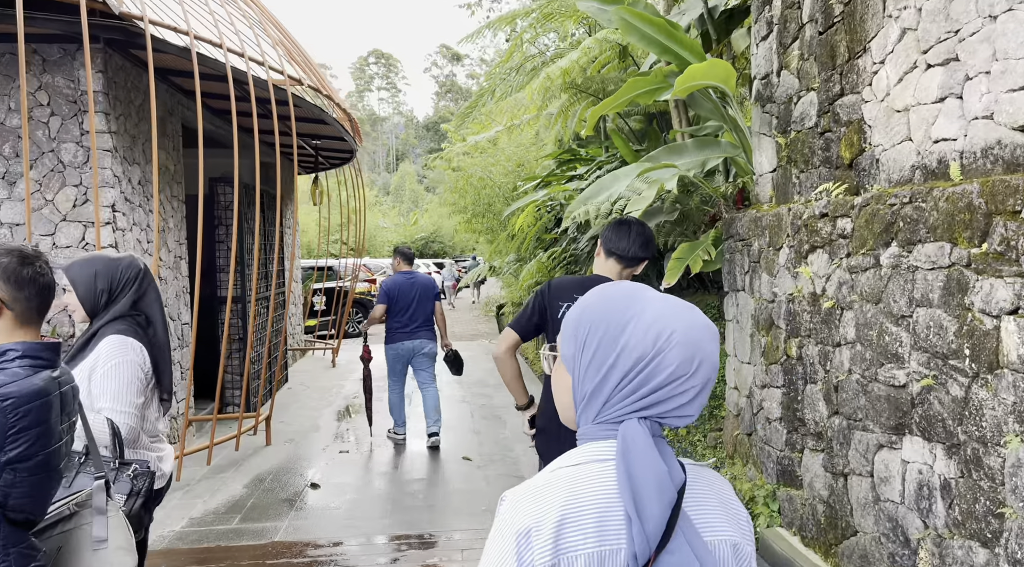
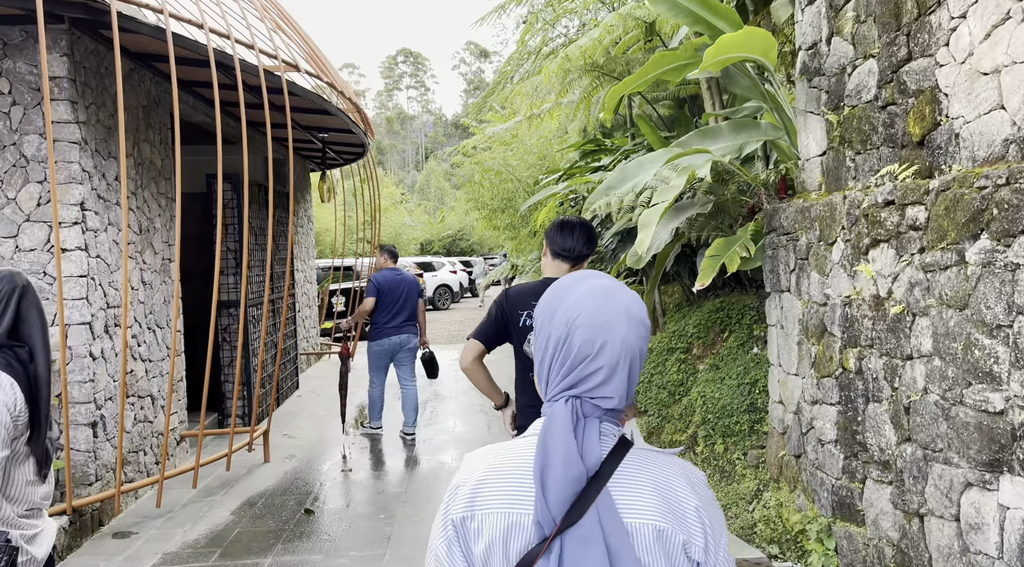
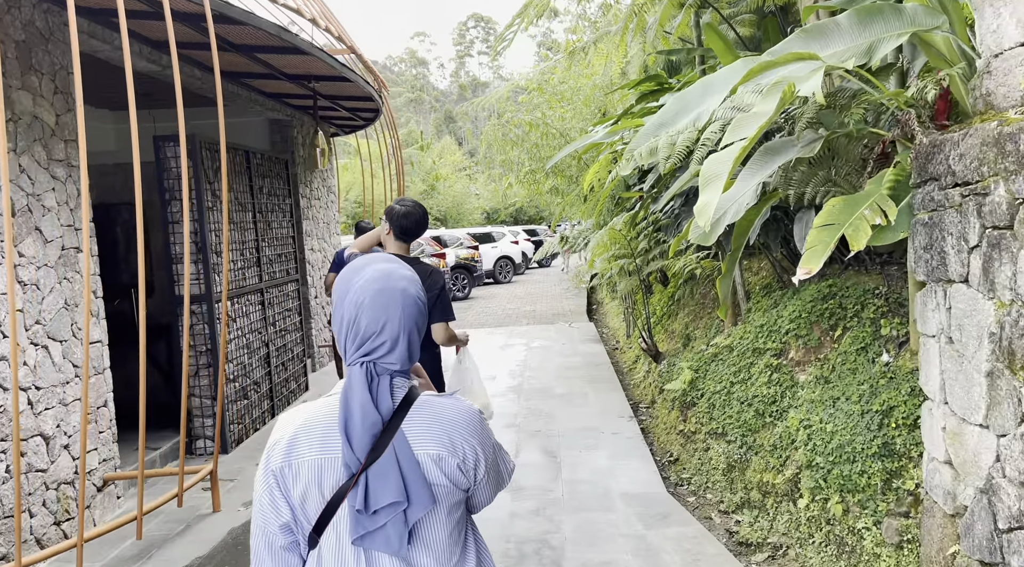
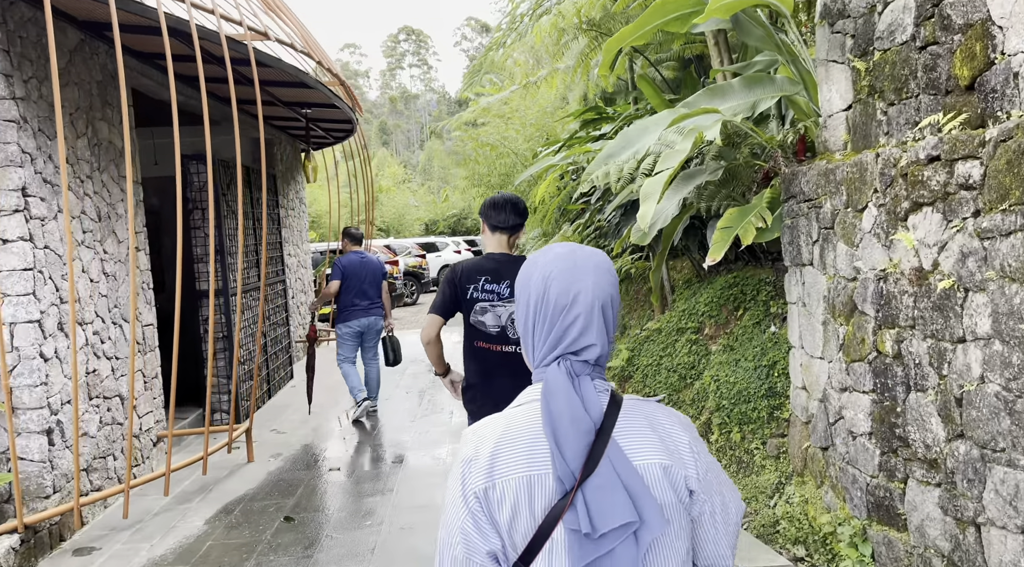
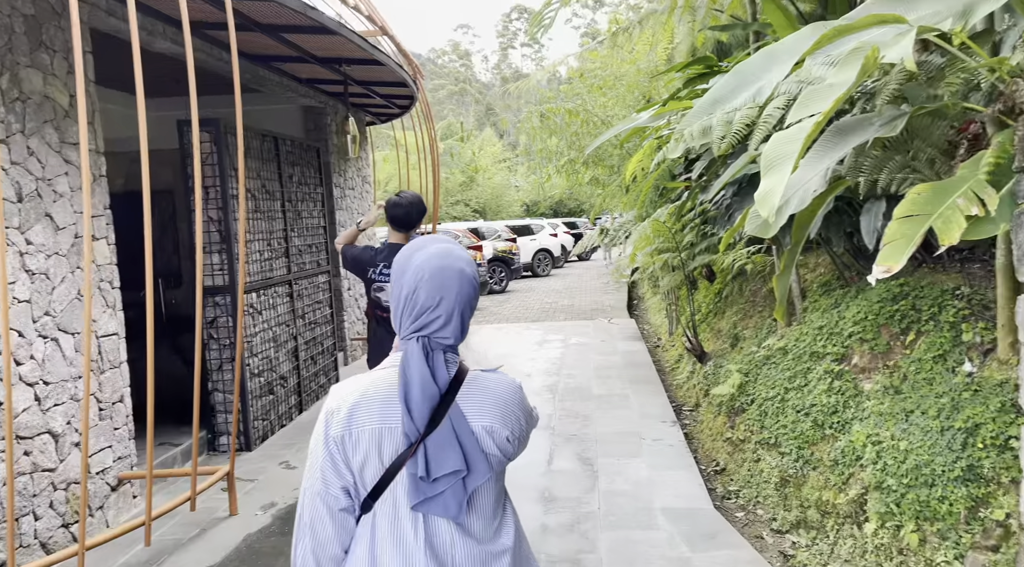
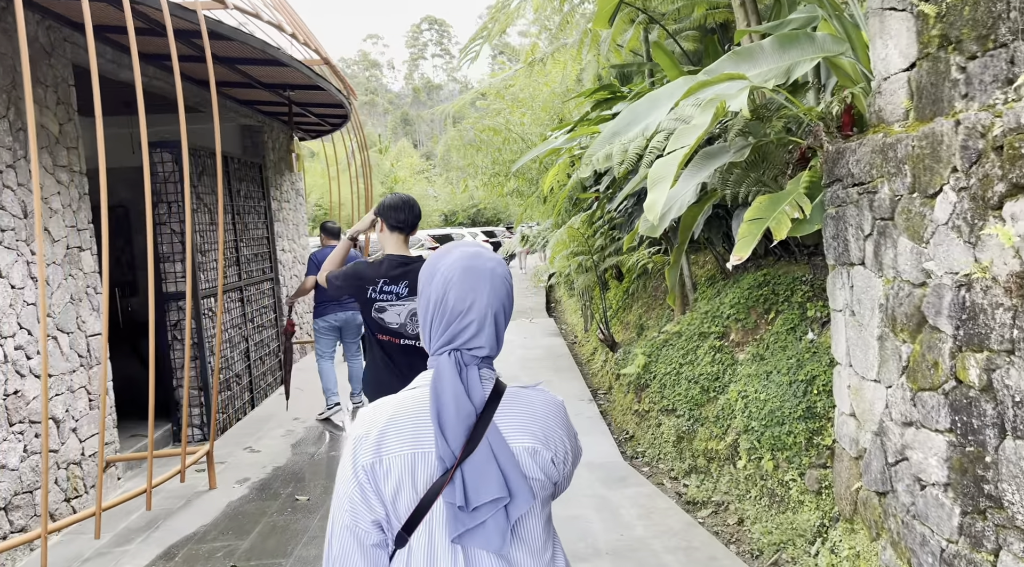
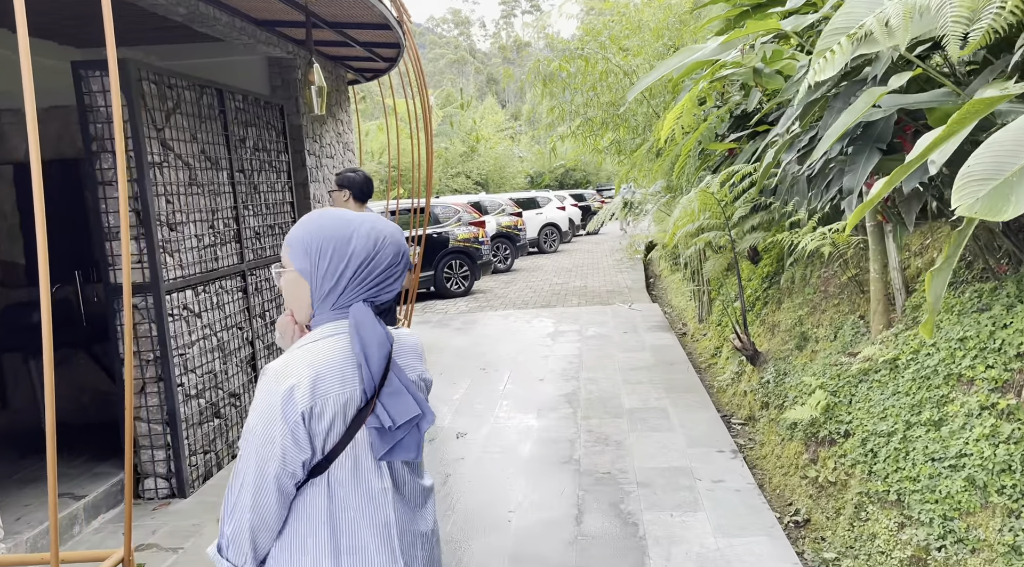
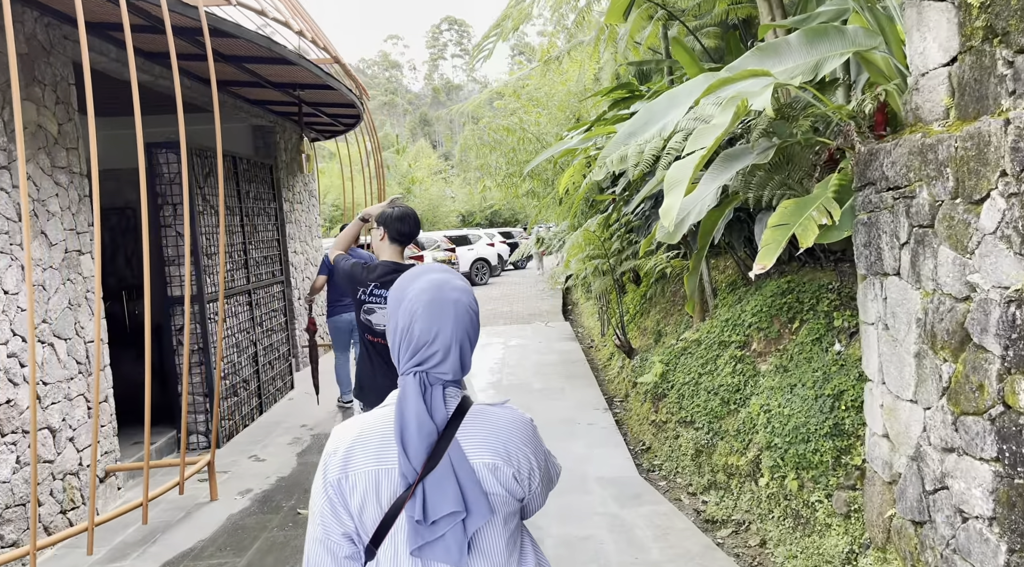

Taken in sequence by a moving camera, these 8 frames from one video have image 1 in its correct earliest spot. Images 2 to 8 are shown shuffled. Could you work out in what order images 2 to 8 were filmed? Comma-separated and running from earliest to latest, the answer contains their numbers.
2, 4, 6, 8, 3, 5, 7
